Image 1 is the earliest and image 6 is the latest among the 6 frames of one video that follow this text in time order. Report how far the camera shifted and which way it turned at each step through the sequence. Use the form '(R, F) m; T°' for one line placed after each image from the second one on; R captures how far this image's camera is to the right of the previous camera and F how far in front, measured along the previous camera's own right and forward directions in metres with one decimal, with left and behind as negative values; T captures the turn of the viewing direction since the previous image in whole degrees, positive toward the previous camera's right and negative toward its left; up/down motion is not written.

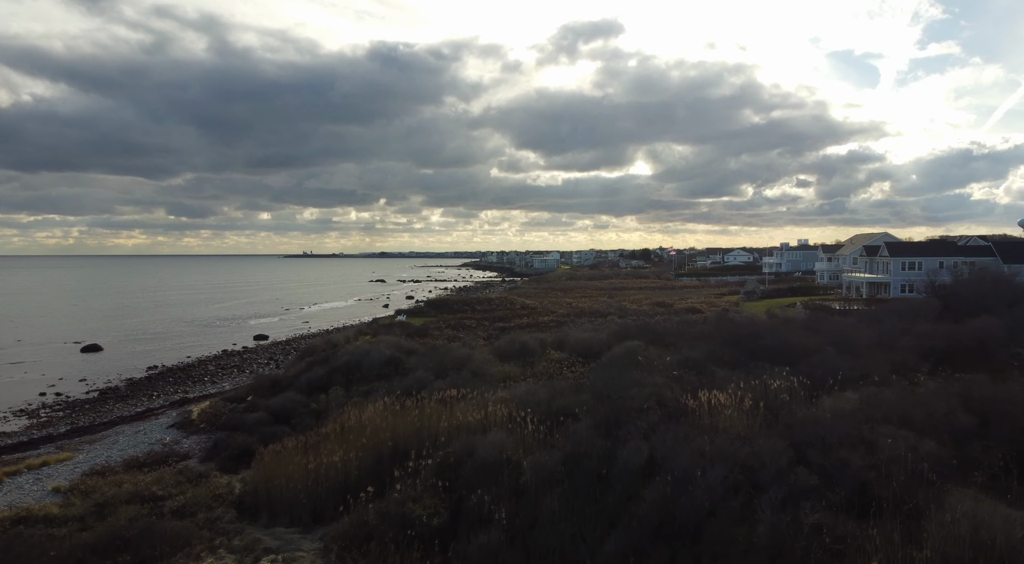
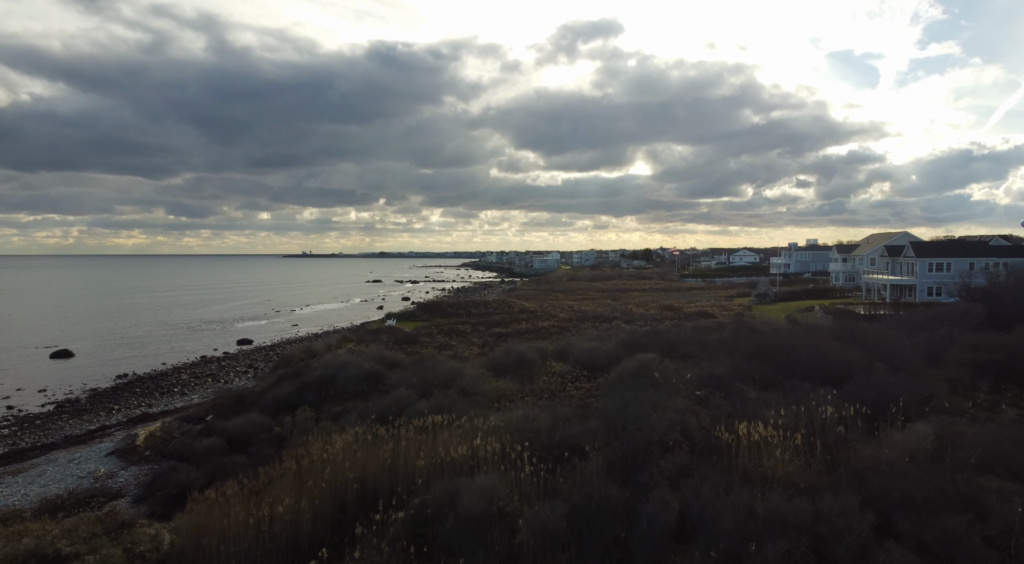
(+0.1, +3.1) m; 0°
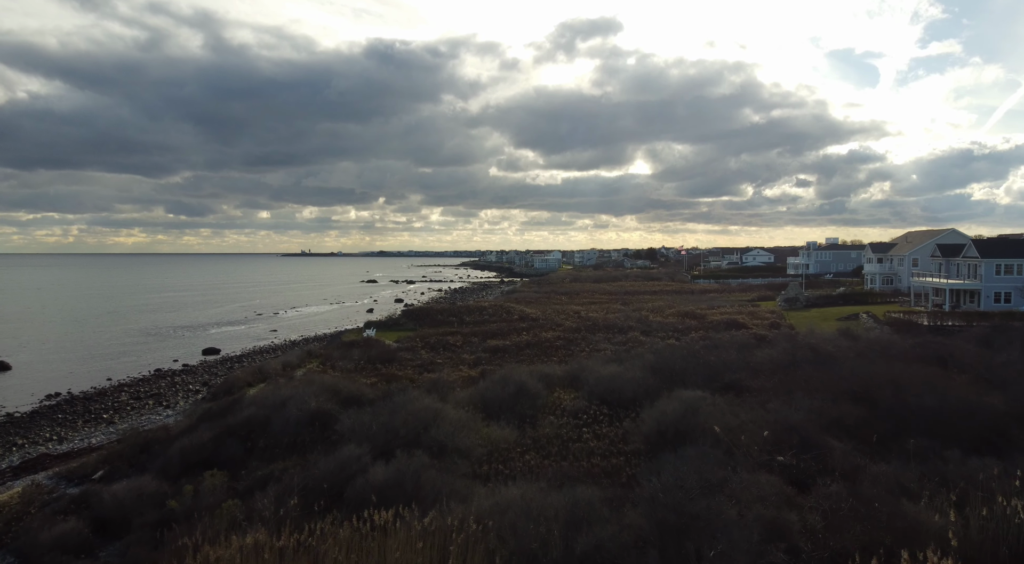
(+0.1, +5.8) m; 0°
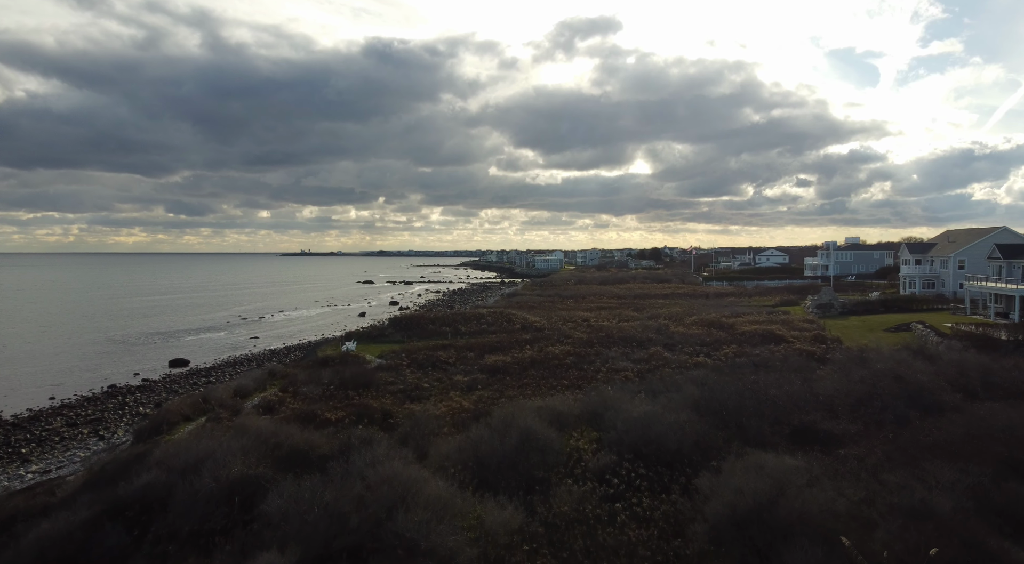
(-0.1, +4.8) m; 0°
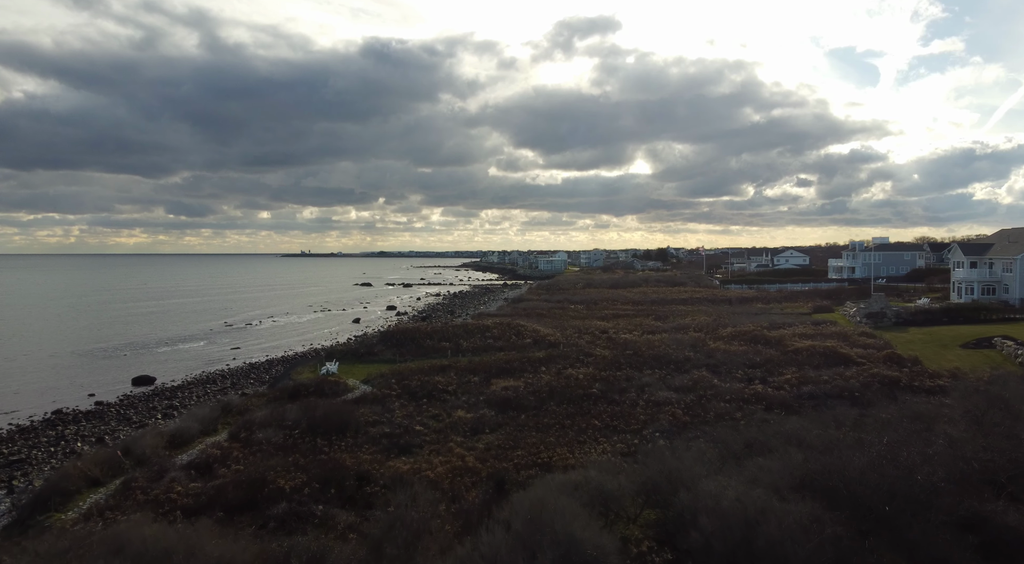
(-0.5, +5.0) m; 0°
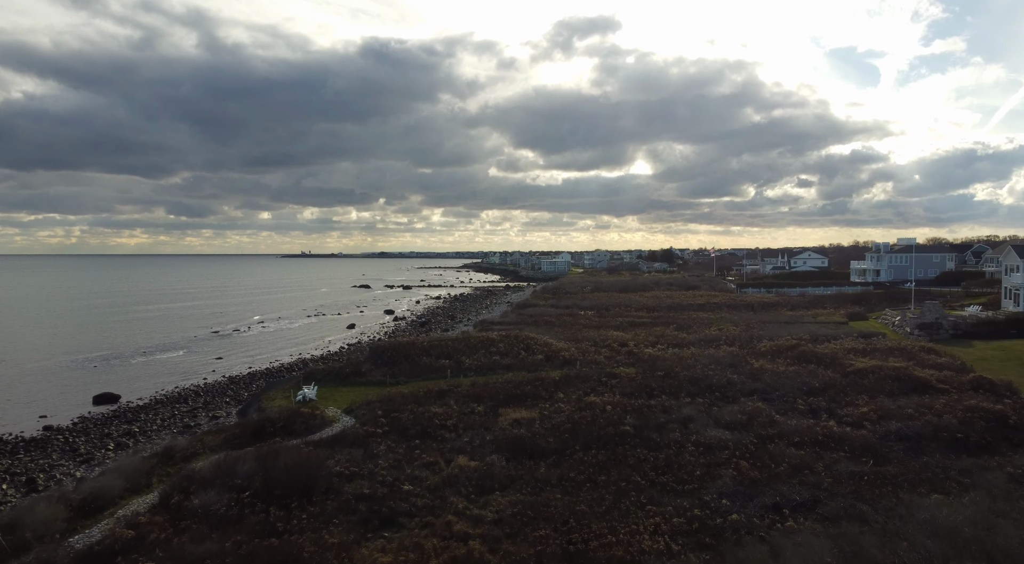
(-0.4, +4.2) m; 0°
